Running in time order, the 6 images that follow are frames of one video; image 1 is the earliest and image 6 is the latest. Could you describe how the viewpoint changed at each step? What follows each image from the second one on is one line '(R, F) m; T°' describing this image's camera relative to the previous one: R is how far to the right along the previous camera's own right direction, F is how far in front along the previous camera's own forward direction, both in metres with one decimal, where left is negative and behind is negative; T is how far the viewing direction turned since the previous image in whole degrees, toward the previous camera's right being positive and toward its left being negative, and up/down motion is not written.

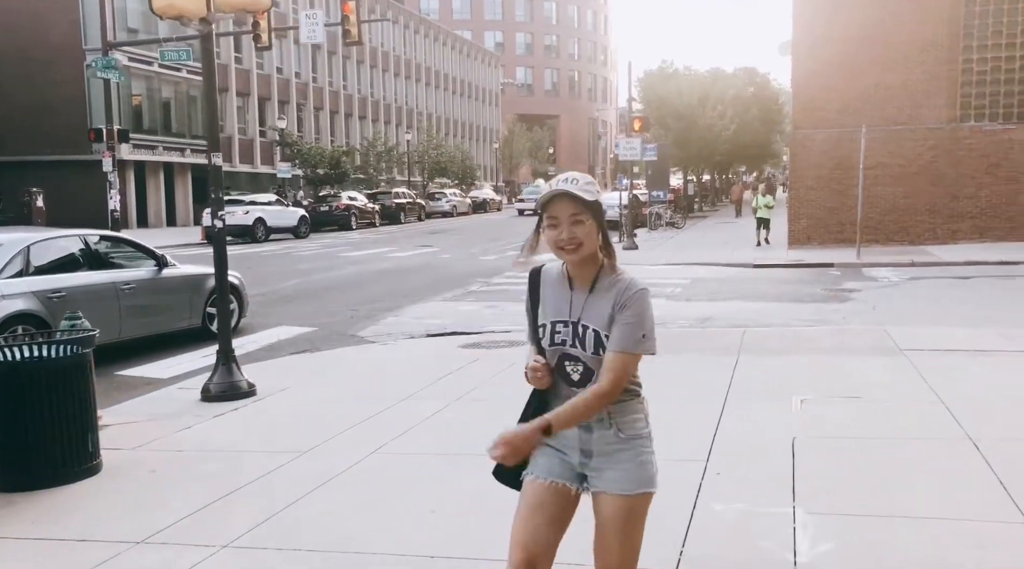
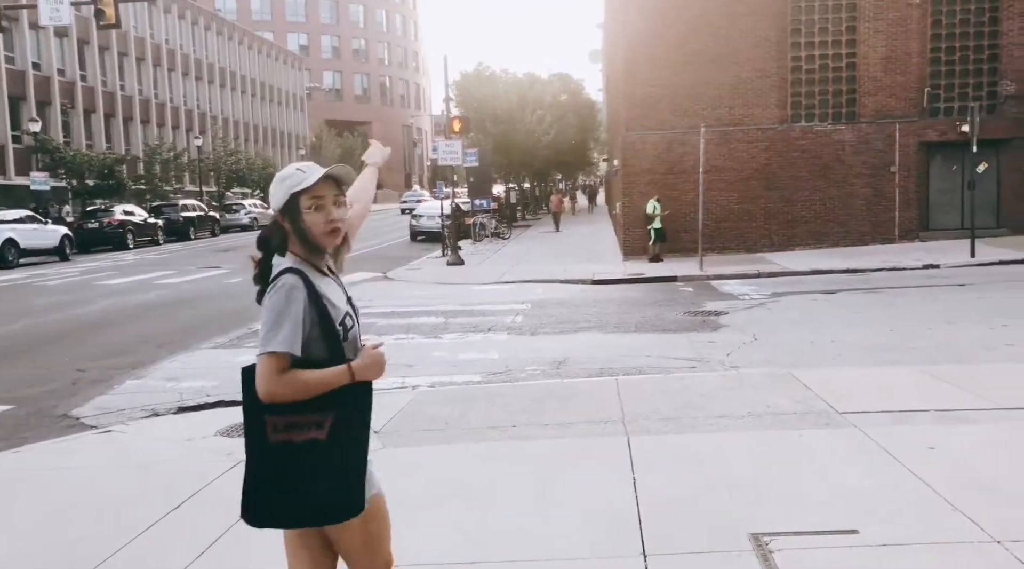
(+0.2, +2.9) m; +11°
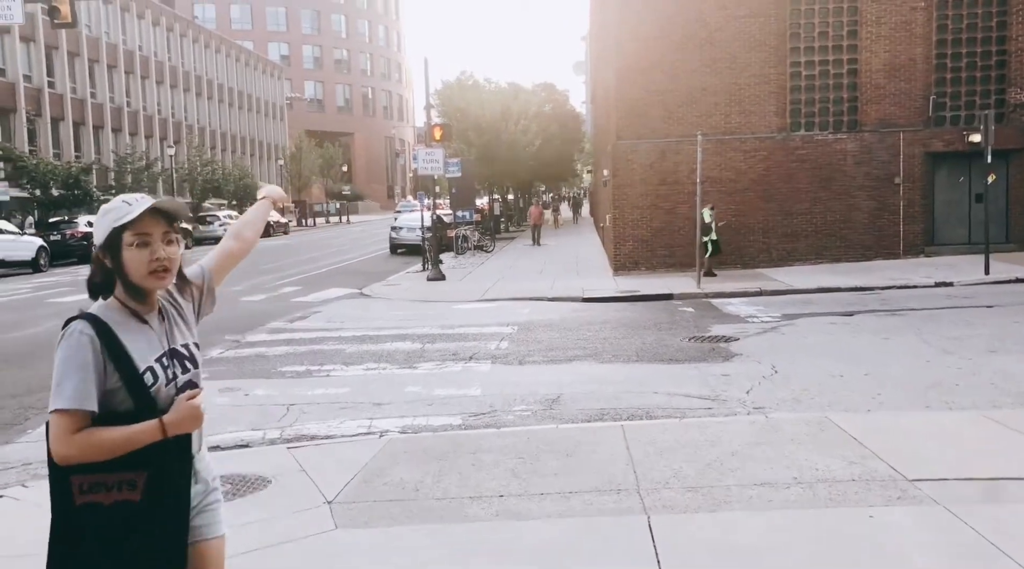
(0.0, +1.3) m; +1°
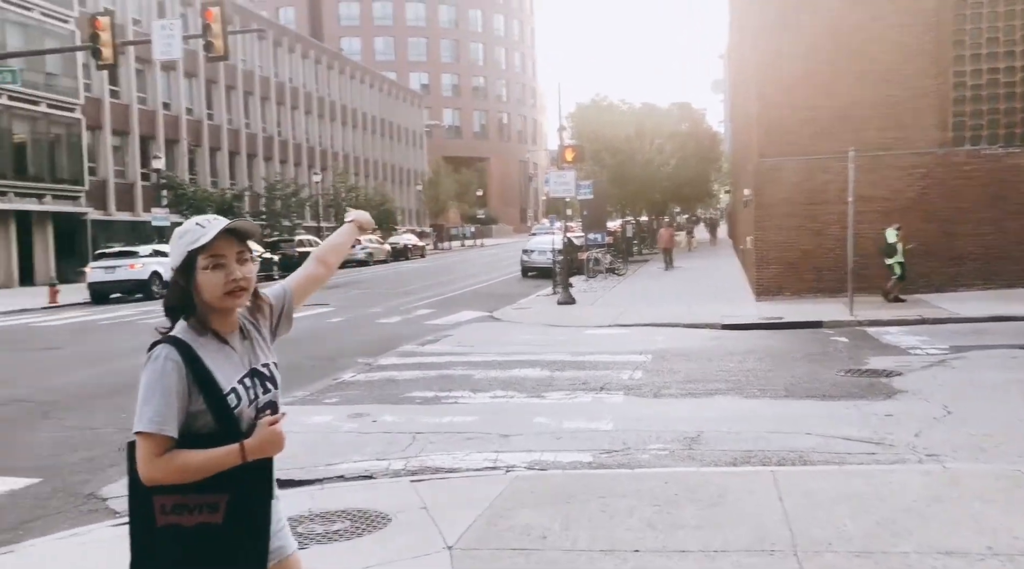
(0.0, +0.6) m; -8°
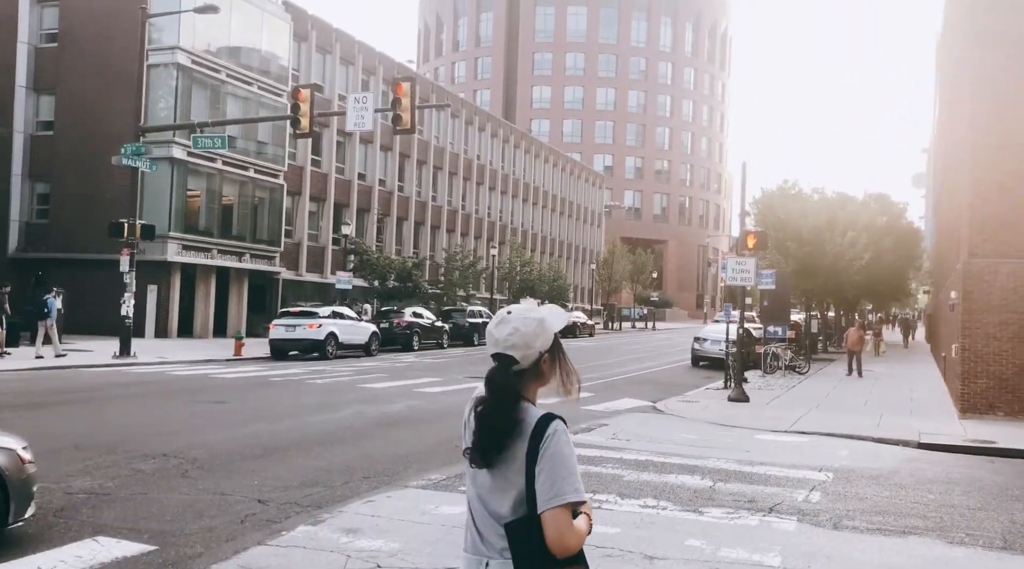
(+0.1, +1.0) m; -10°
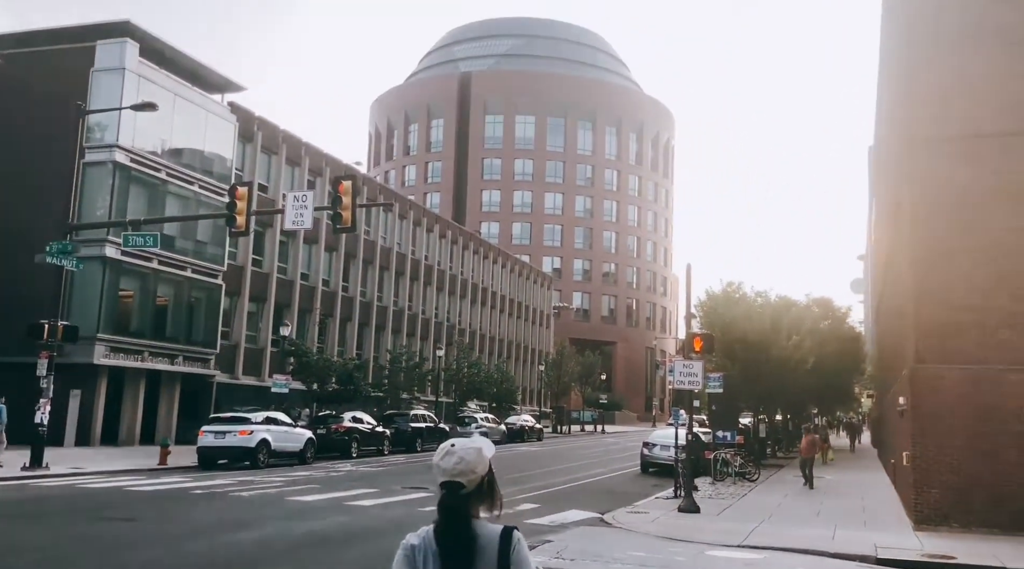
(+0.2, +0.8) m; +3°
